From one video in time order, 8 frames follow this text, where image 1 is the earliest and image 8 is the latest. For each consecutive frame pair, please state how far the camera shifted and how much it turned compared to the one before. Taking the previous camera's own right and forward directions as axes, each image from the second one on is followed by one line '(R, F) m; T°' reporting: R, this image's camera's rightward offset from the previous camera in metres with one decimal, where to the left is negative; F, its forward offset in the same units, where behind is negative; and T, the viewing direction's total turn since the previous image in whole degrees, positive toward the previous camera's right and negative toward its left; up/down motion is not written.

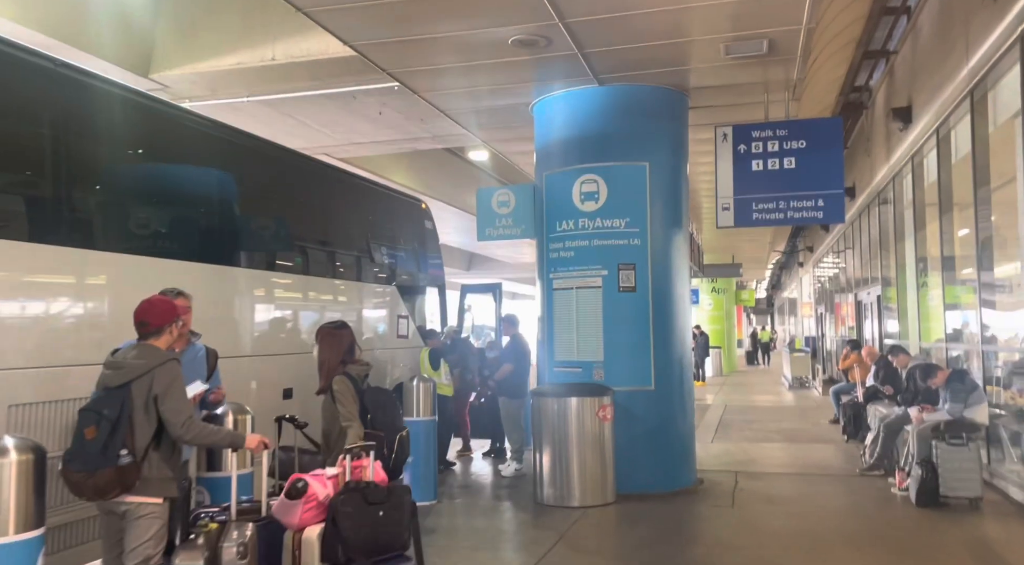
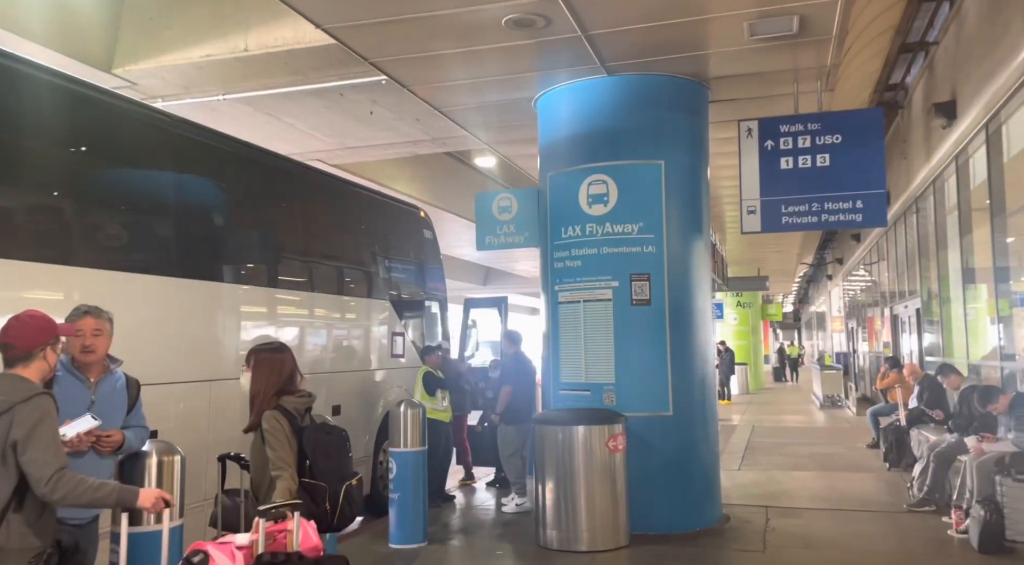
(+0.2, +0.7) m; -2°
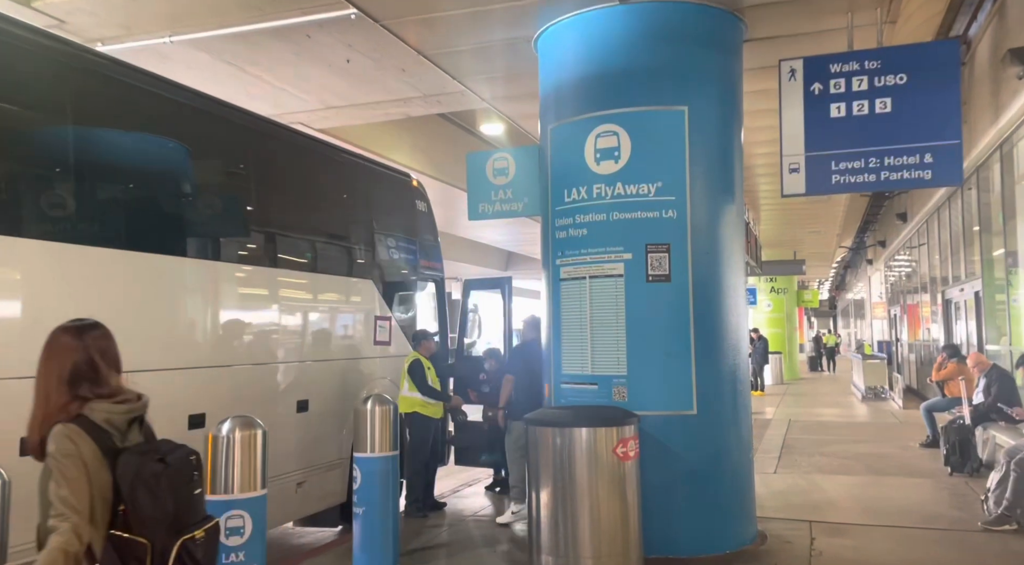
(+0.3, +1.0) m; -2°
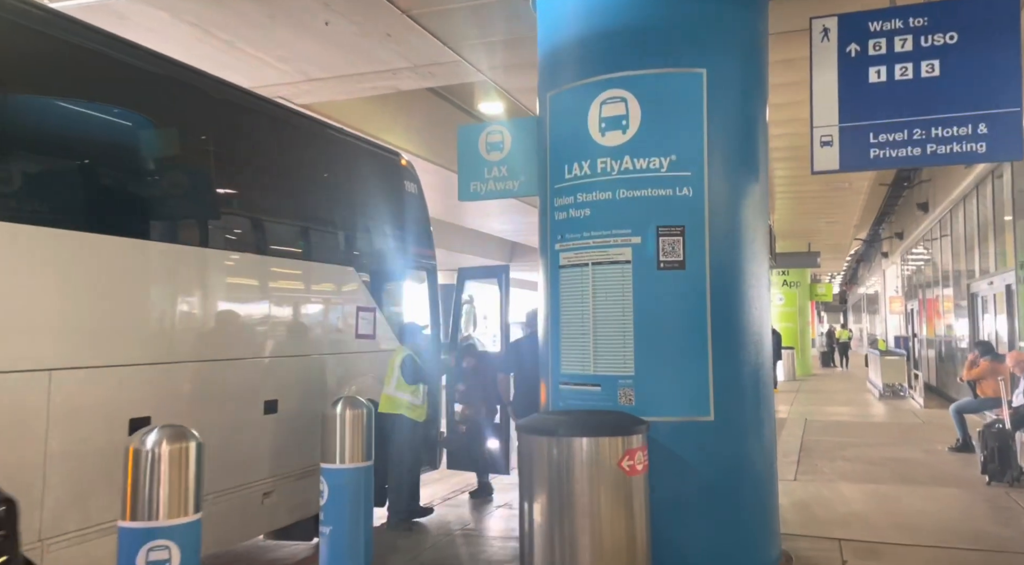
(+0.1, +0.6) m; -1°
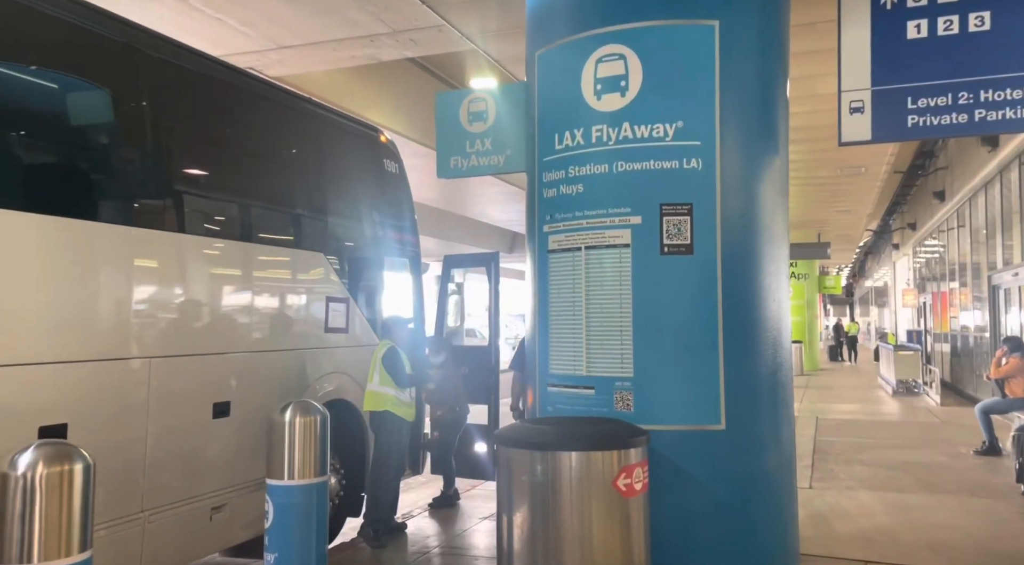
(+0.1, +0.6) m; 0°
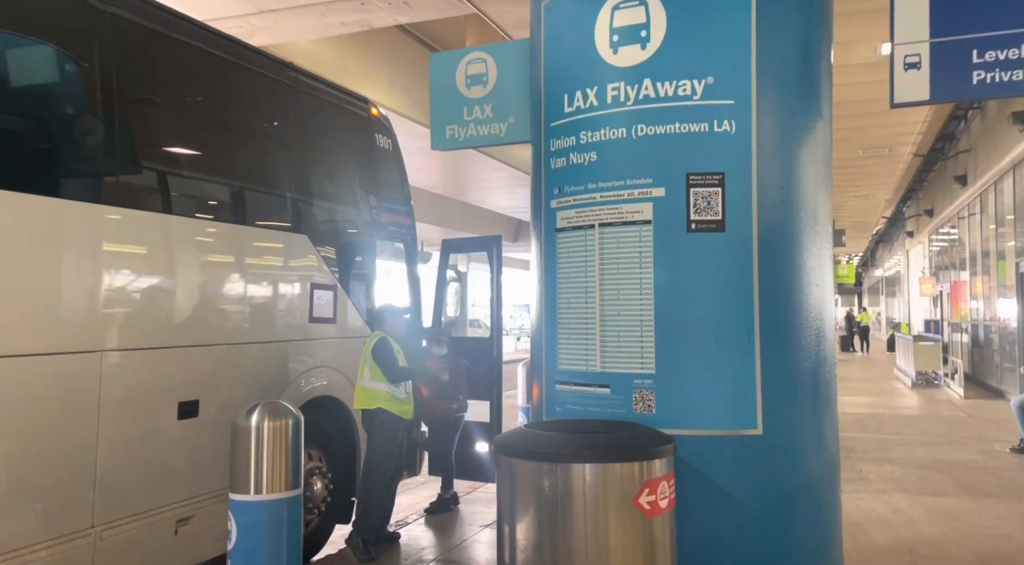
(0.0, +0.5) m; 0°
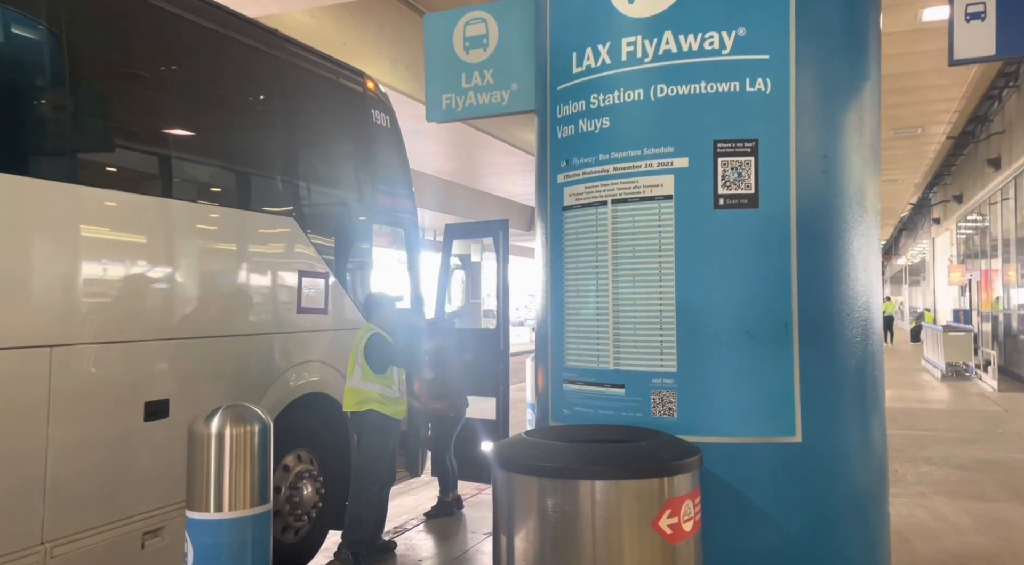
(+0.1, +0.4) m; -1°
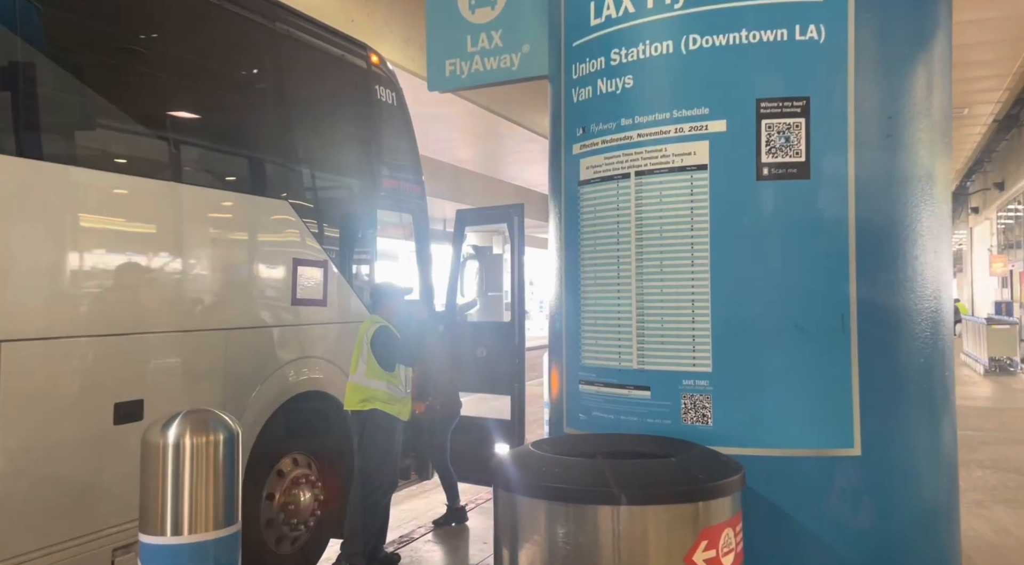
(+0.1, +0.4) m; -2°
